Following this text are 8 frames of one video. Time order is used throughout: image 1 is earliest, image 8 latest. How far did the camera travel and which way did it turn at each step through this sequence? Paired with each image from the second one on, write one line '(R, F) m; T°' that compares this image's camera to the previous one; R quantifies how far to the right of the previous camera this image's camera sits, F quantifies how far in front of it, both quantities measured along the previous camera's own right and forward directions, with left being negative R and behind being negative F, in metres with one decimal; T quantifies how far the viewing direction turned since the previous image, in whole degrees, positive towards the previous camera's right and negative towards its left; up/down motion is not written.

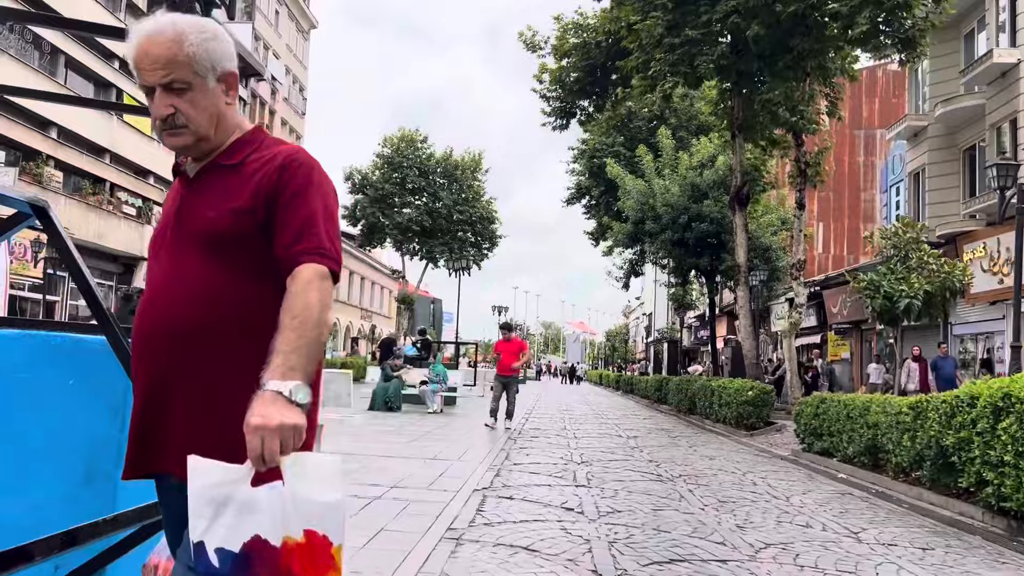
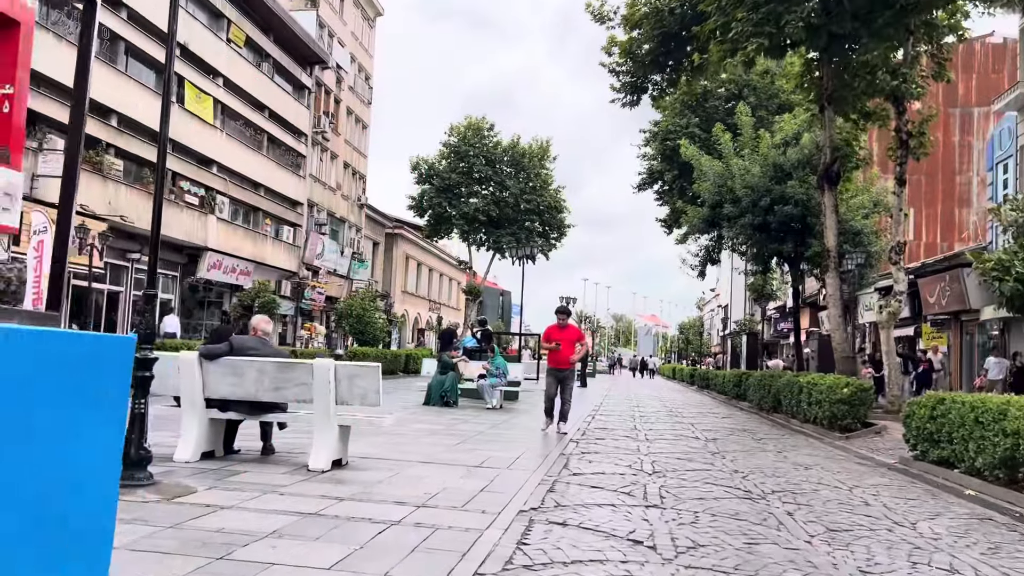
(+0.1, +1.2) m; -5°
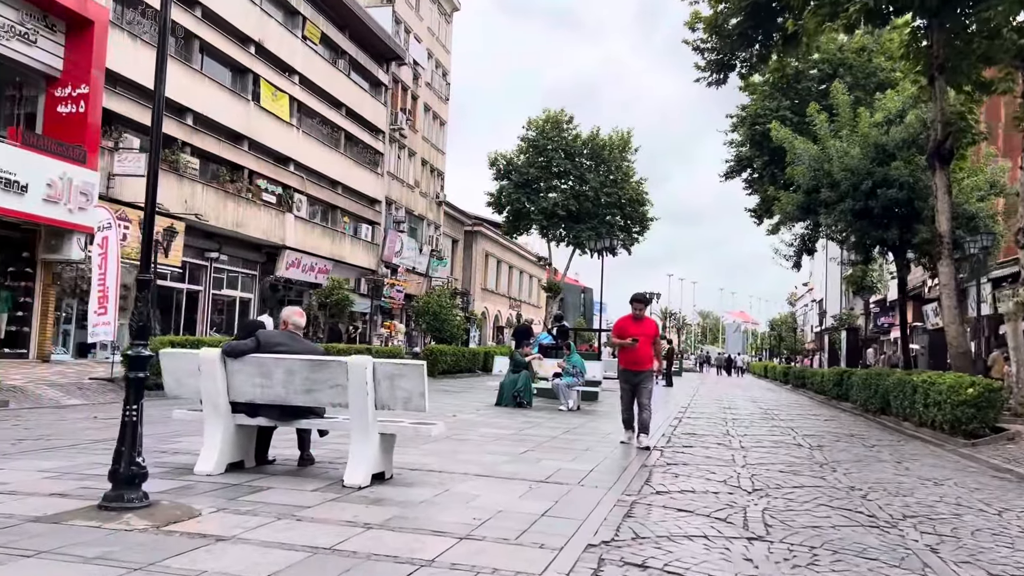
(+0.1, +1.0) m; -6°
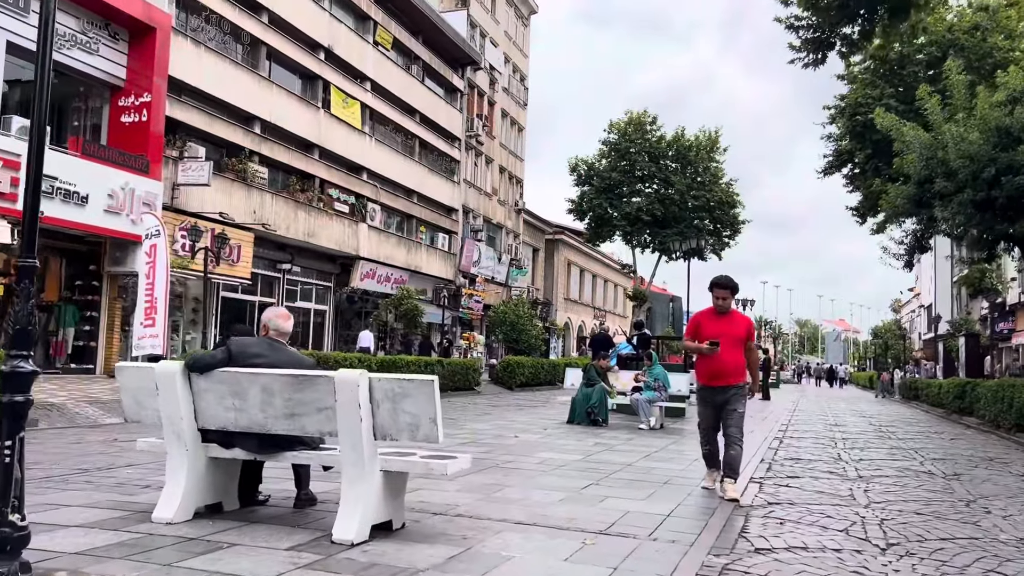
(+0.2, +1.3) m; -6°
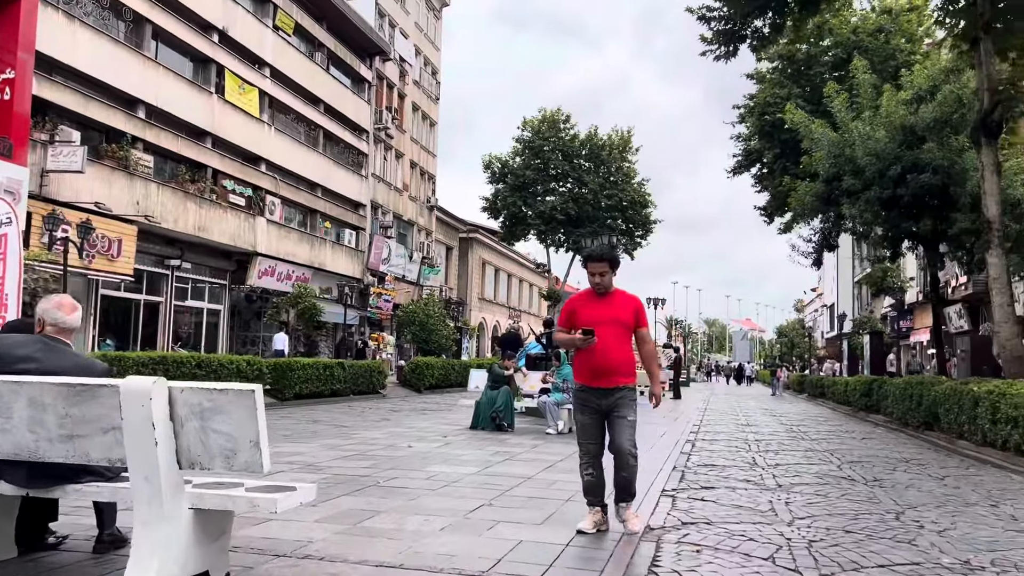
(+0.2, +0.9) m; +6°
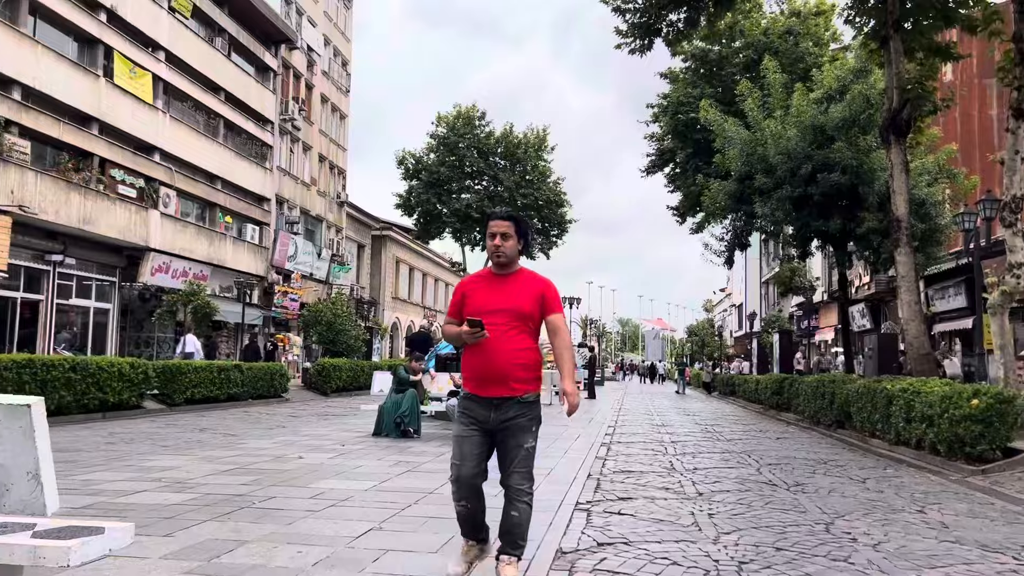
(+0.1, +0.6) m; +6°
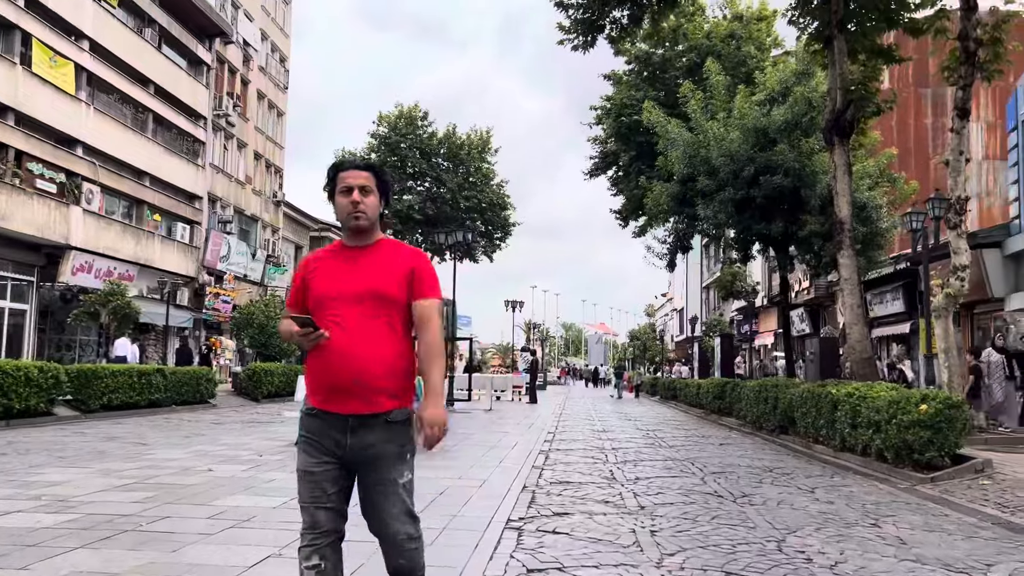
(+0.1, +0.5) m; +4°
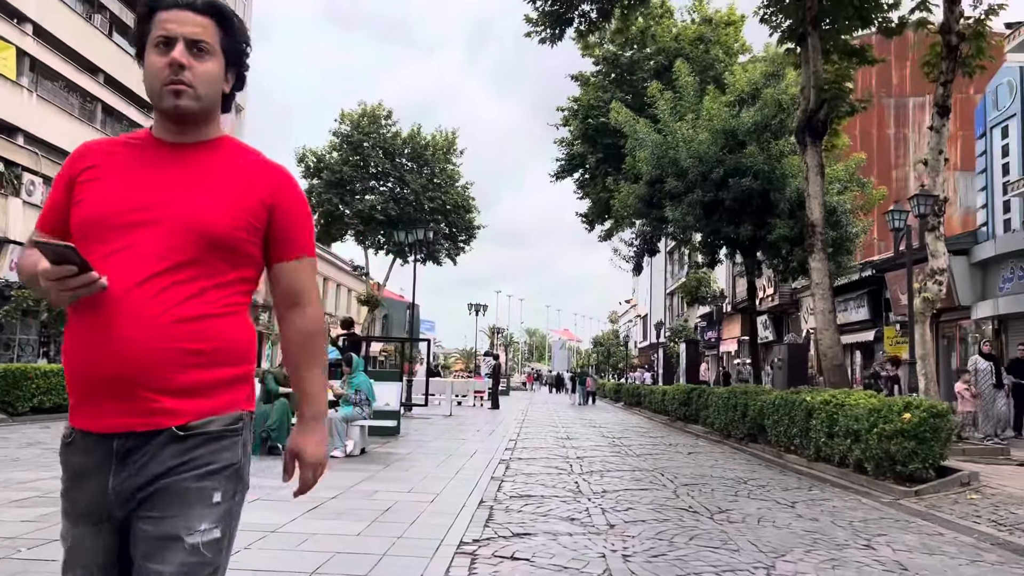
(0.0, +0.6) m; +2°
